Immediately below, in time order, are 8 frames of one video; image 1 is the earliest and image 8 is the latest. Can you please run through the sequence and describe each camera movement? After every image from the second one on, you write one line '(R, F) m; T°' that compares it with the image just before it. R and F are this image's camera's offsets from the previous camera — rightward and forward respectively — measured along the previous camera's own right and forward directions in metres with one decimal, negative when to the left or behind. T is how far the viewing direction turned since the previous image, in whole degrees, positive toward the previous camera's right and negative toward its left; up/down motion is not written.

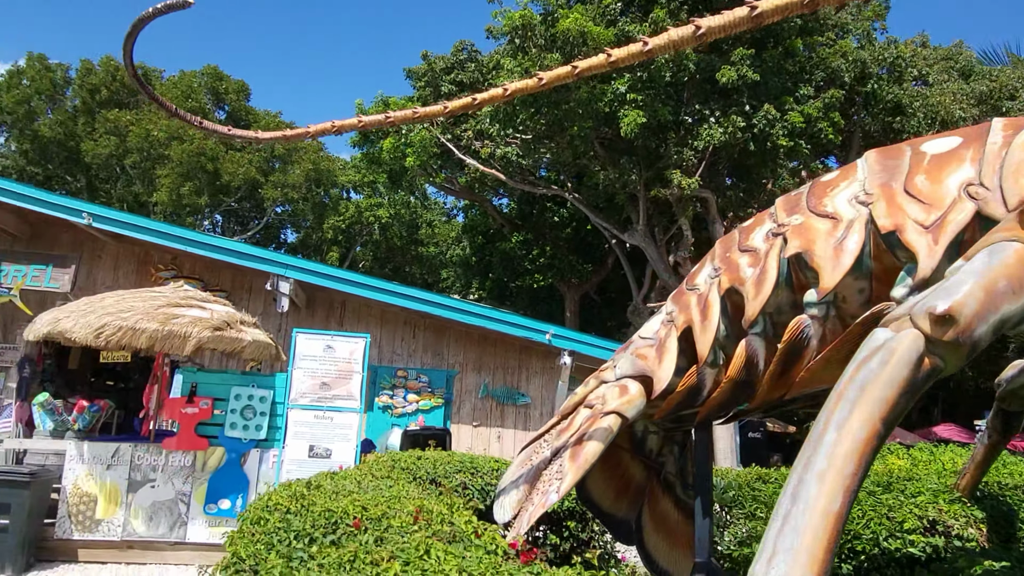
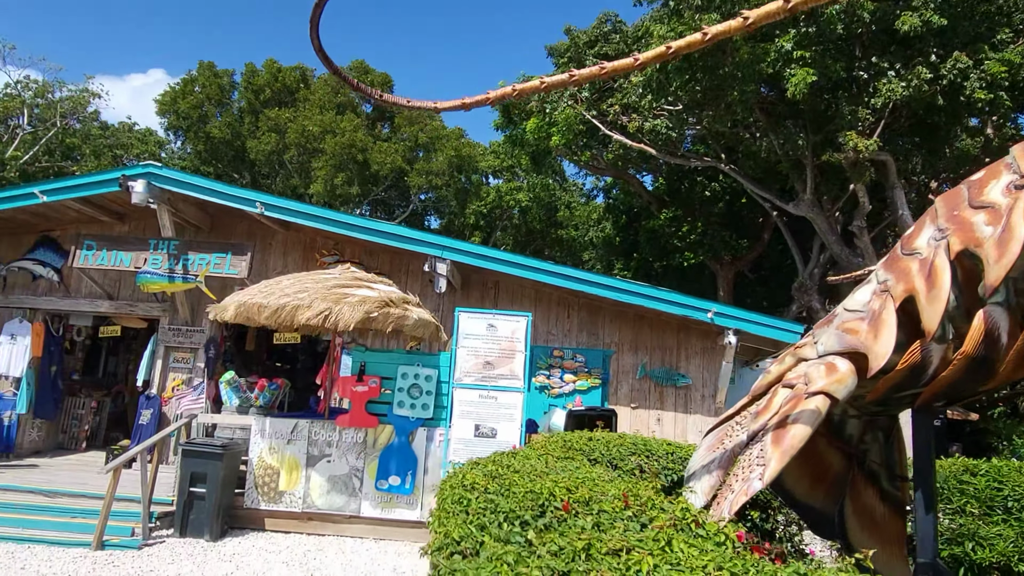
(-0.3, +0.2) m; -10°
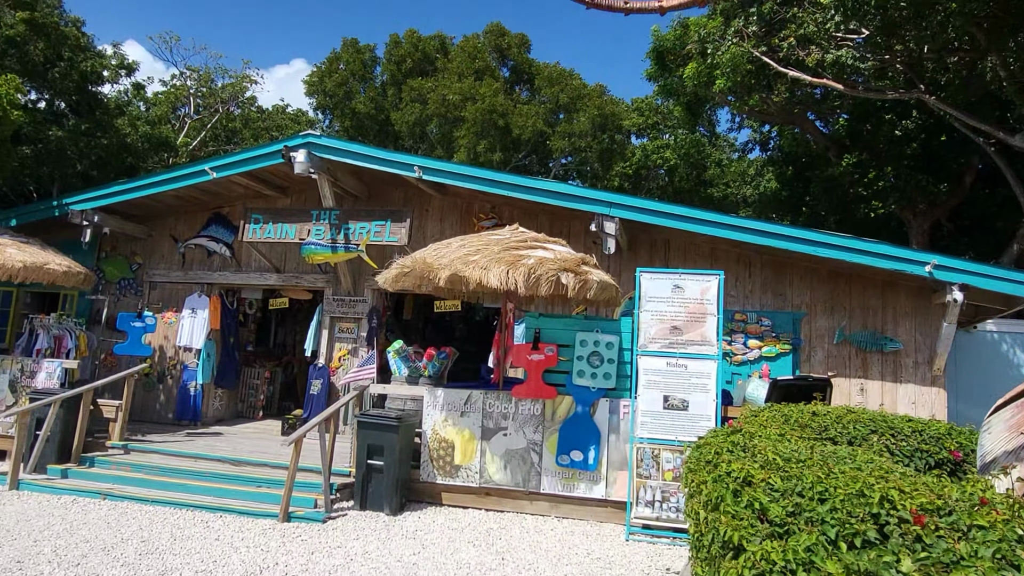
(-0.5, +0.6) m; -11°
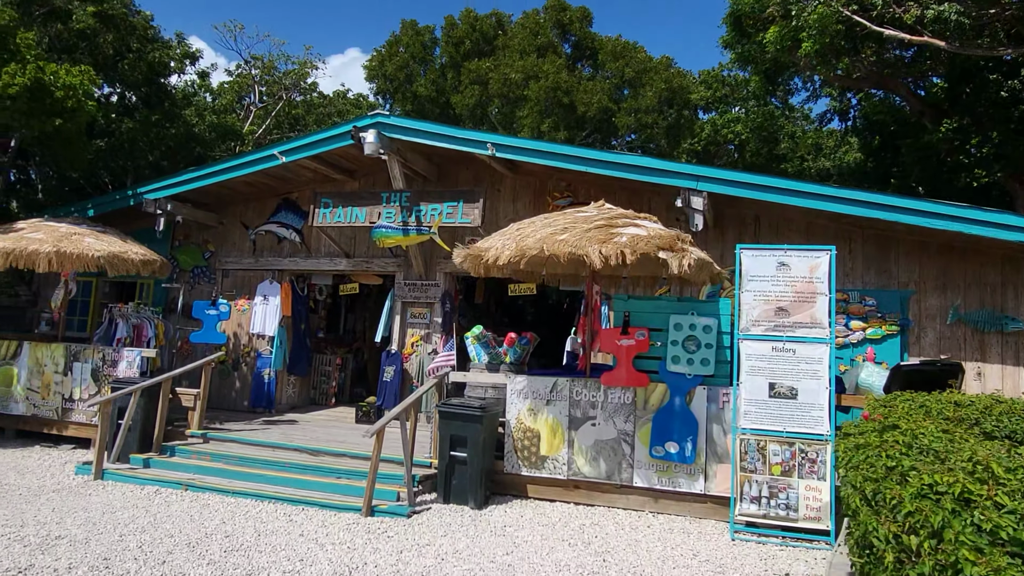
(-0.3, +0.4) m; -4°
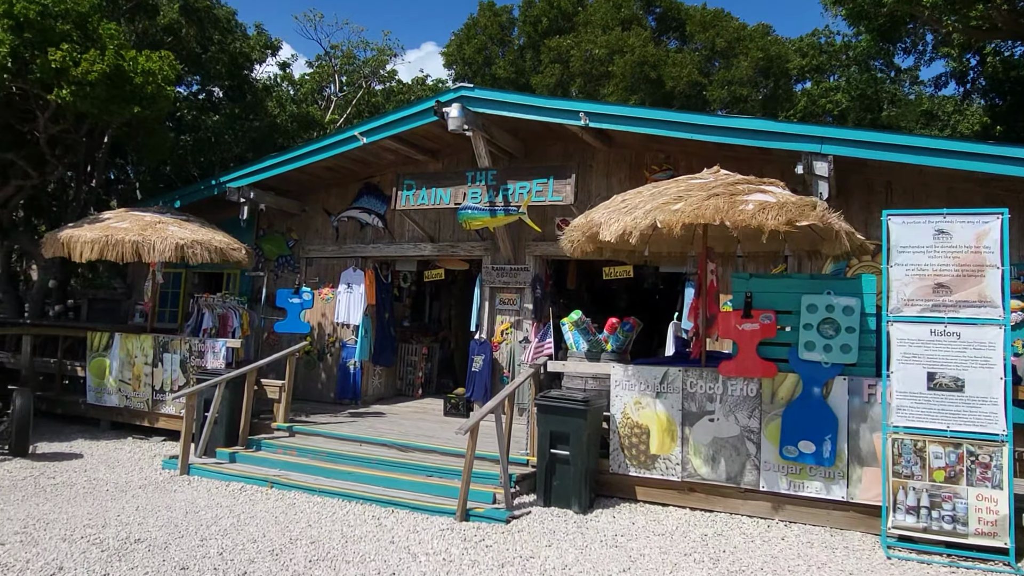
(-0.2, +0.7) m; -6°
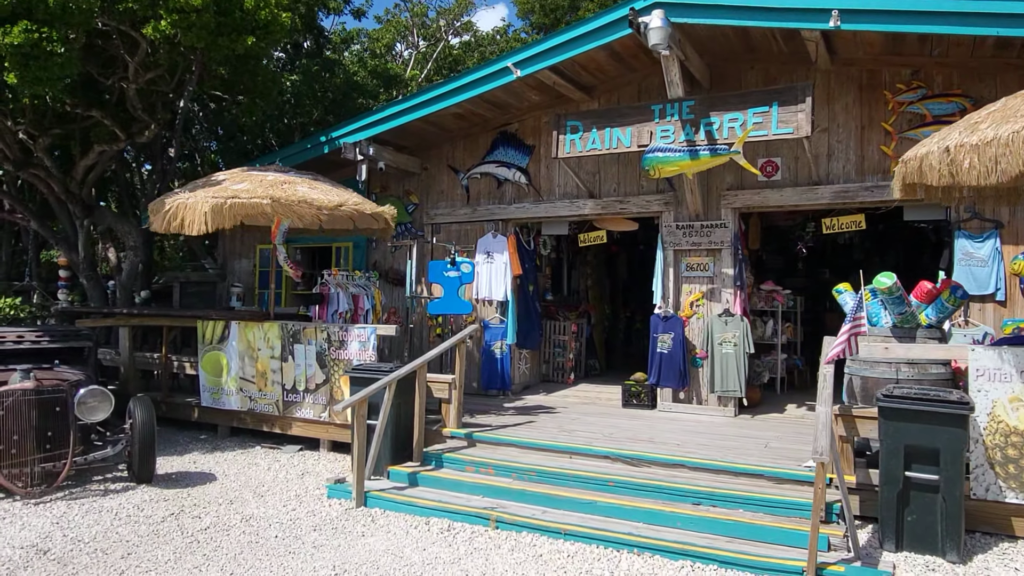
(-1.7, +1.7) m; -3°
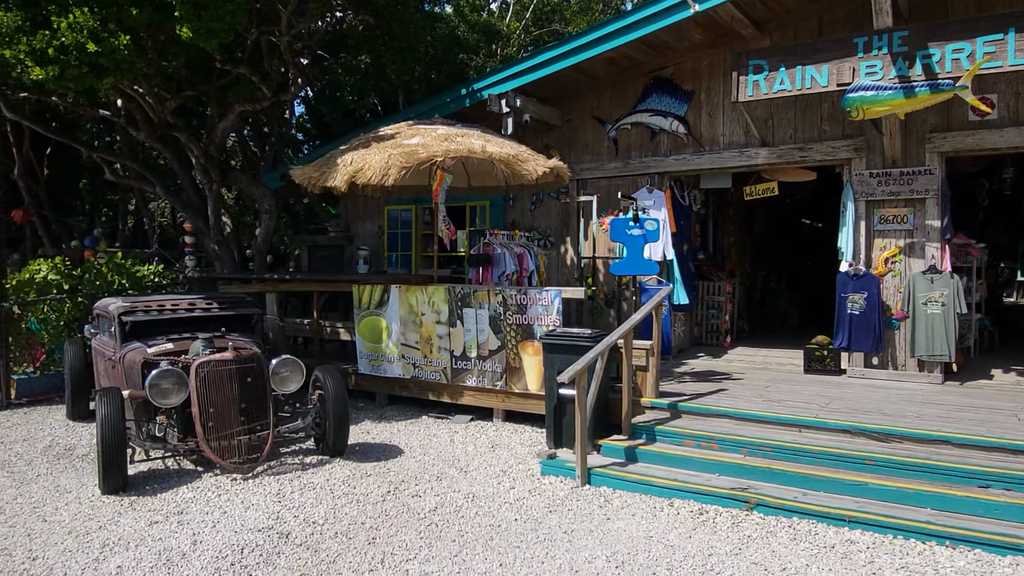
(-1.2, +0.5) m; -4°
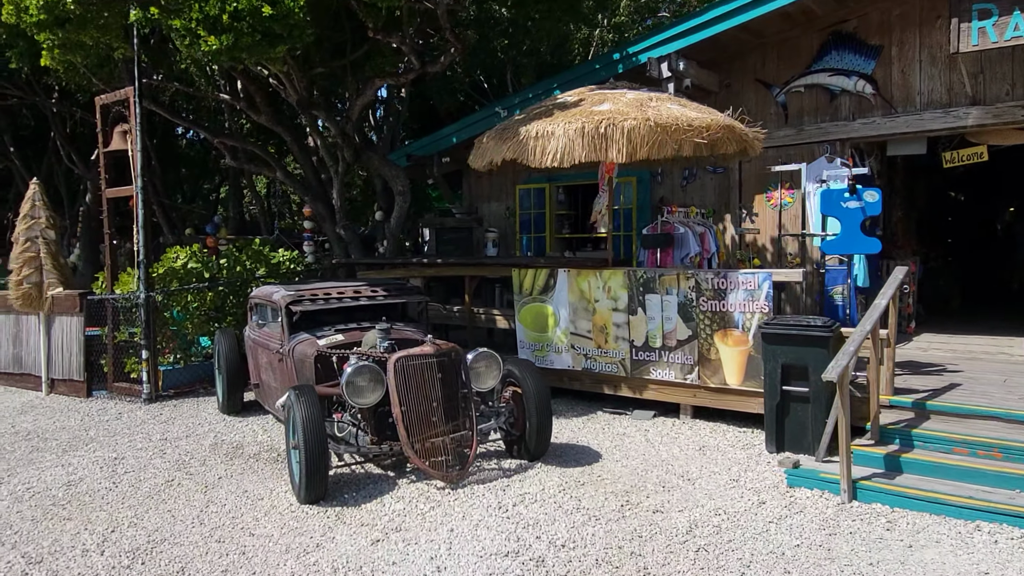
(-1.1, +0.6) m; -5°
